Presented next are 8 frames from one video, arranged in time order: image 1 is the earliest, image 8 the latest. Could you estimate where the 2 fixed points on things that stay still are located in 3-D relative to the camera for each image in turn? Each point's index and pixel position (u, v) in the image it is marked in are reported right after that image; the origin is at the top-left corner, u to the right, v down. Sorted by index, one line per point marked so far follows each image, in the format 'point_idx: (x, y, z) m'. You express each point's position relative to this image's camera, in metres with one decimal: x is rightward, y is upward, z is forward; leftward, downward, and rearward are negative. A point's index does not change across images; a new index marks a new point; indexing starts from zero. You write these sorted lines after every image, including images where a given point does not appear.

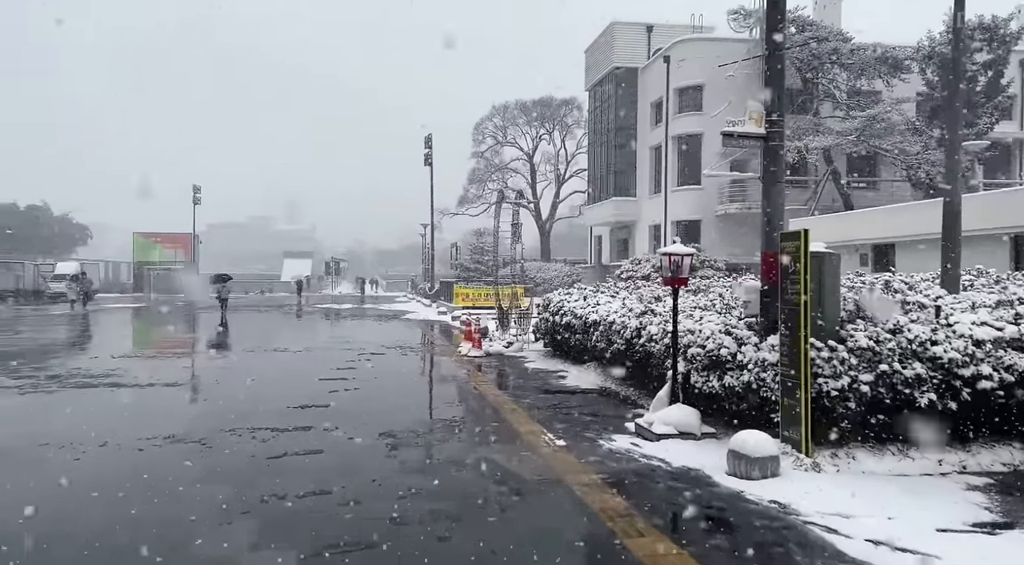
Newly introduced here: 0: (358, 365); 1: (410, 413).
0: (-2.9, -1.6, +13.8) m
1: (-1.2, -1.5, +8.7) m
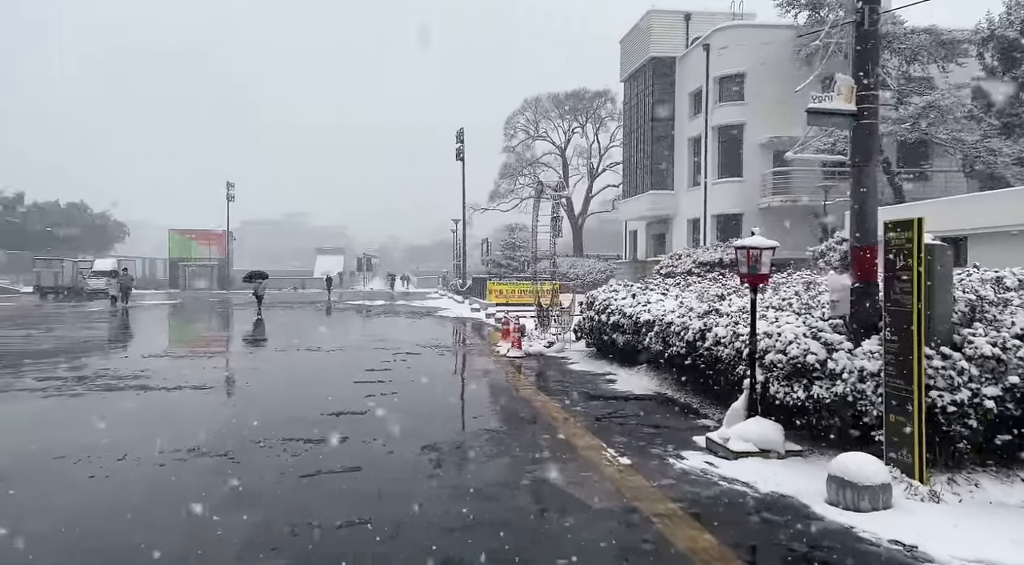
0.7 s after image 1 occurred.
0: (-2.1, -1.5, +13.2) m
1: (-0.6, -1.5, +8.0) m
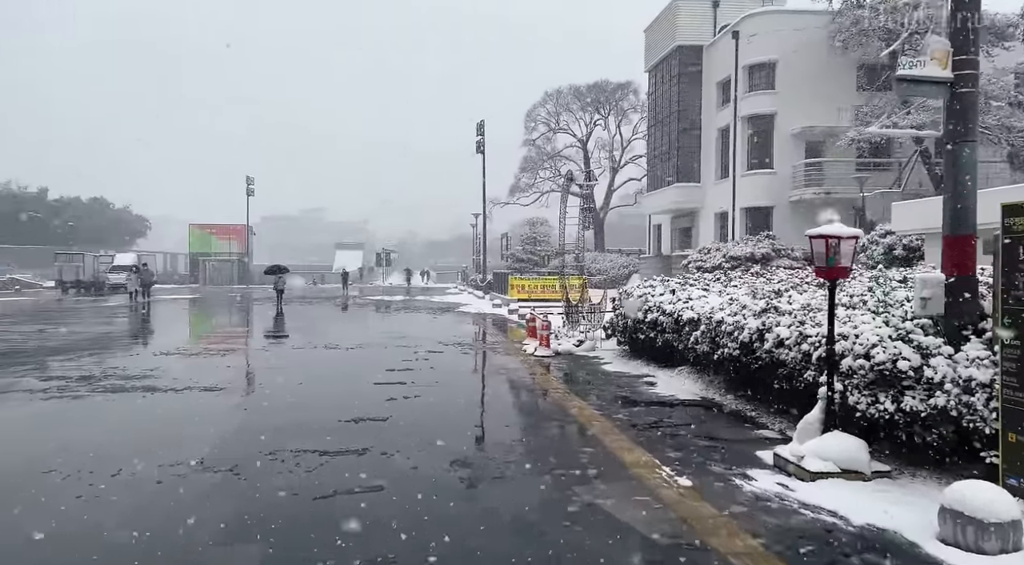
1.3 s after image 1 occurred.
0: (-1.7, -1.4, +12.5) m
1: (-0.3, -1.5, +7.3) m
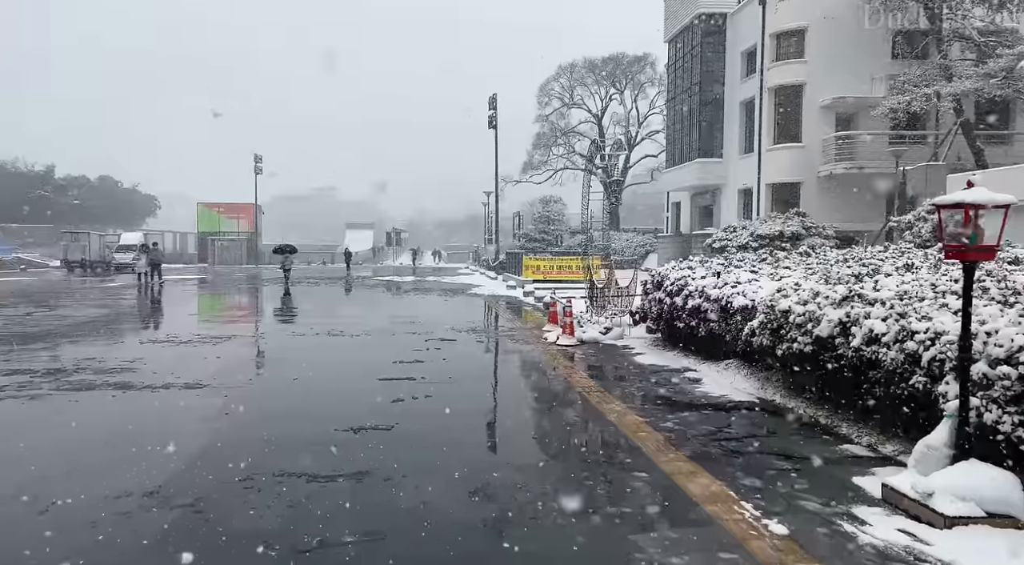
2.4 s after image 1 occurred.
0: (-1.3, -1.1, +11.3) m
1: (0.0, -1.3, +6.1) m
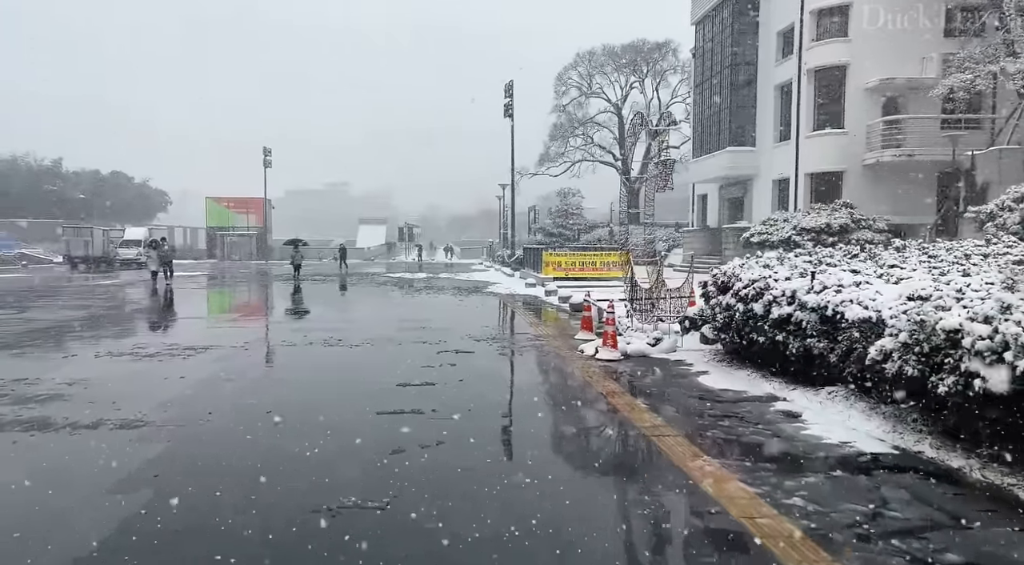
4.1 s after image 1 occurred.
0: (-0.9, -1.2, +9.2) m
1: (+0.3, -1.4, +4.0) m
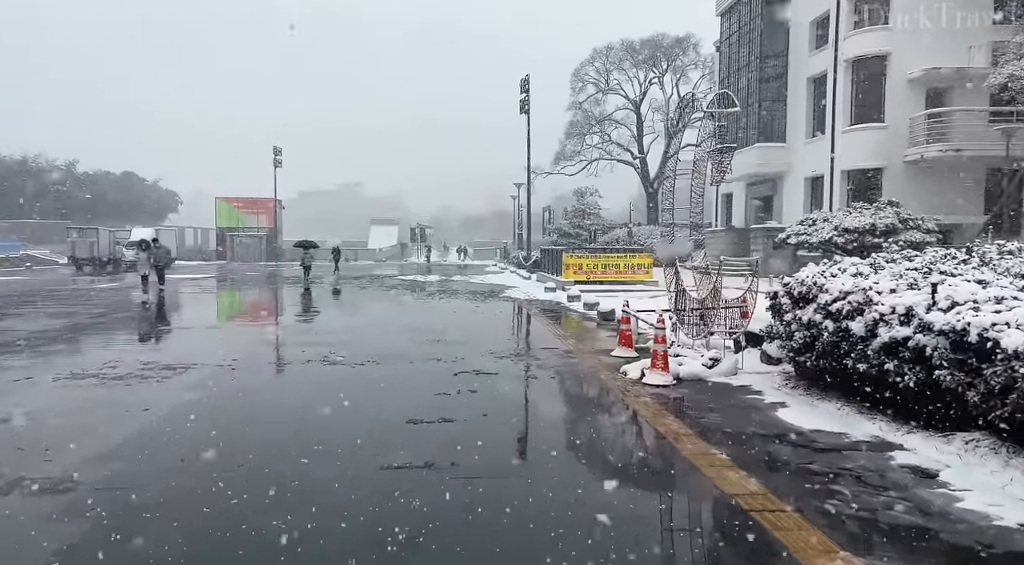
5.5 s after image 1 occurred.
0: (-0.6, -1.3, +7.7) m
1: (+0.5, -1.5, +2.4) m
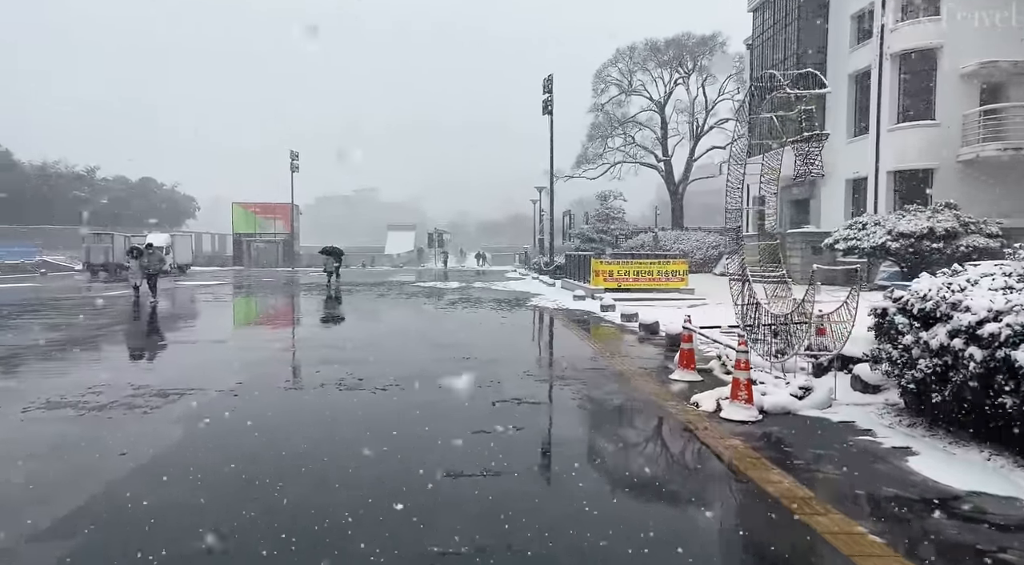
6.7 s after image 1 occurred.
0: (-0.1, -1.4, +6.3) m
1: (+0.9, -1.6, +1.0) m
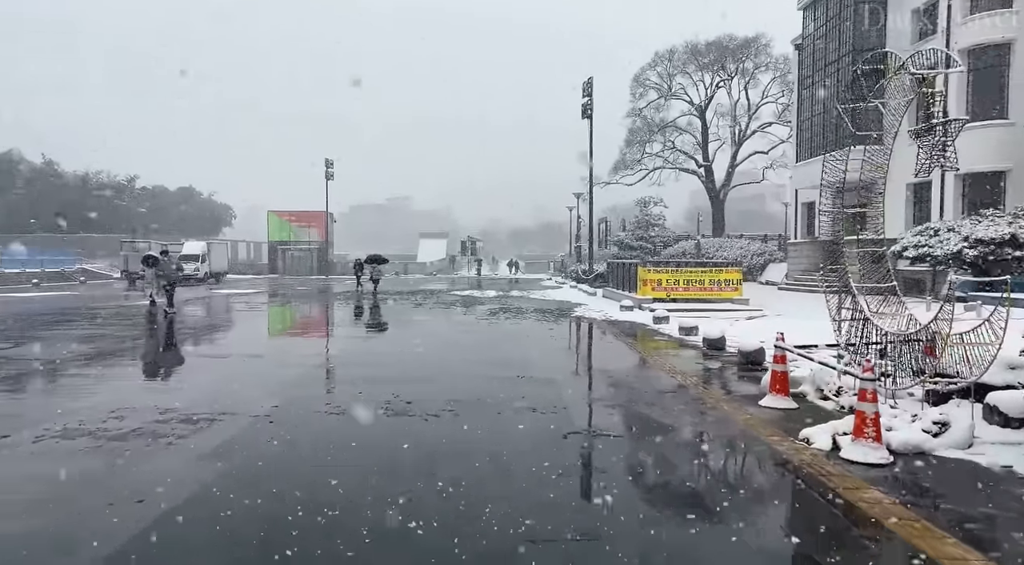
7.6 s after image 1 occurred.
0: (+0.5, -1.5, +5.3) m
1: (+1.3, -1.6, -0.1) m
